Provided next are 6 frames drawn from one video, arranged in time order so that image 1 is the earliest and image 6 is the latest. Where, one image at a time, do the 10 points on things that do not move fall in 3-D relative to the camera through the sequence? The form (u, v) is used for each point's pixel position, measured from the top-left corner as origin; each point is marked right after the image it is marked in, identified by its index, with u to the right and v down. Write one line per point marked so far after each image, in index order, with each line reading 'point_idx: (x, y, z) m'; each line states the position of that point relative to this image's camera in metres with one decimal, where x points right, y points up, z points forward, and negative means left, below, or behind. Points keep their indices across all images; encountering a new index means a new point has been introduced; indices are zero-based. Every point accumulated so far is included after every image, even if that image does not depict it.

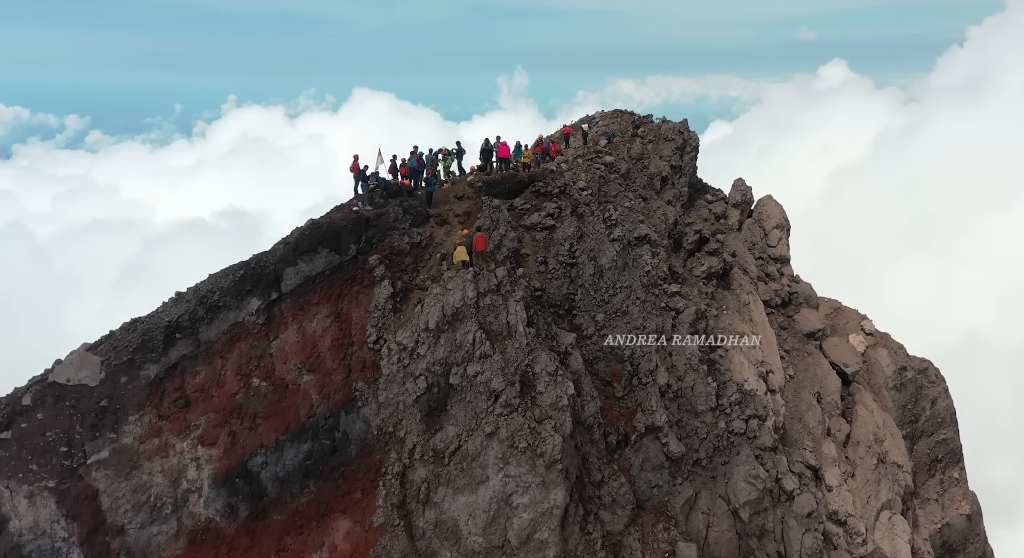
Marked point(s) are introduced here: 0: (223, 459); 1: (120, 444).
0: (-8.0, -5.1, +17.7) m
1: (-11.2, -4.8, +18.0) m
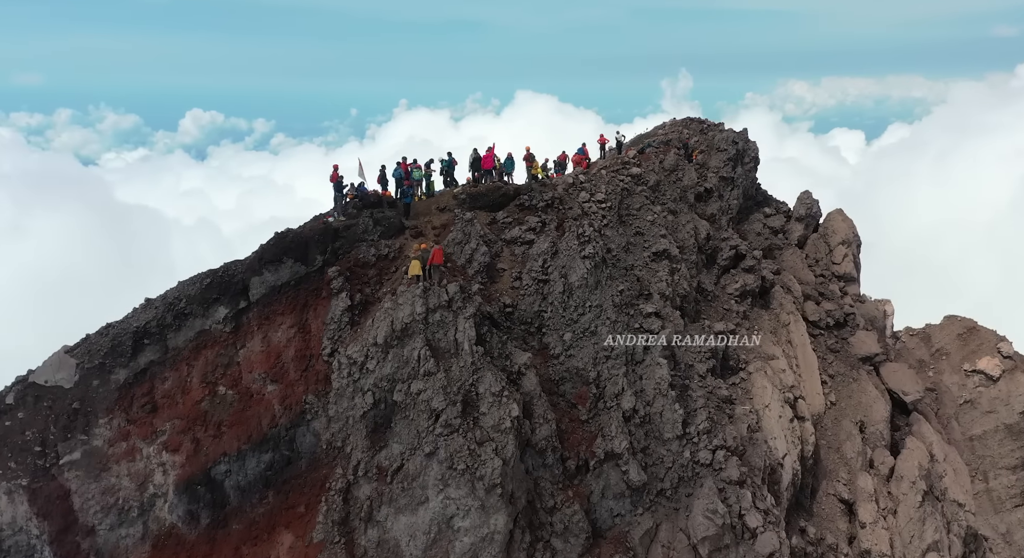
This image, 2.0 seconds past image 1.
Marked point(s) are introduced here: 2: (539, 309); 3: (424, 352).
0: (-9.2, -5.3, +17.8) m
1: (-12.3, -4.9, +18.4) m
2: (+0.8, -0.9, +19.0) m
3: (-2.4, -1.9, +16.1) m
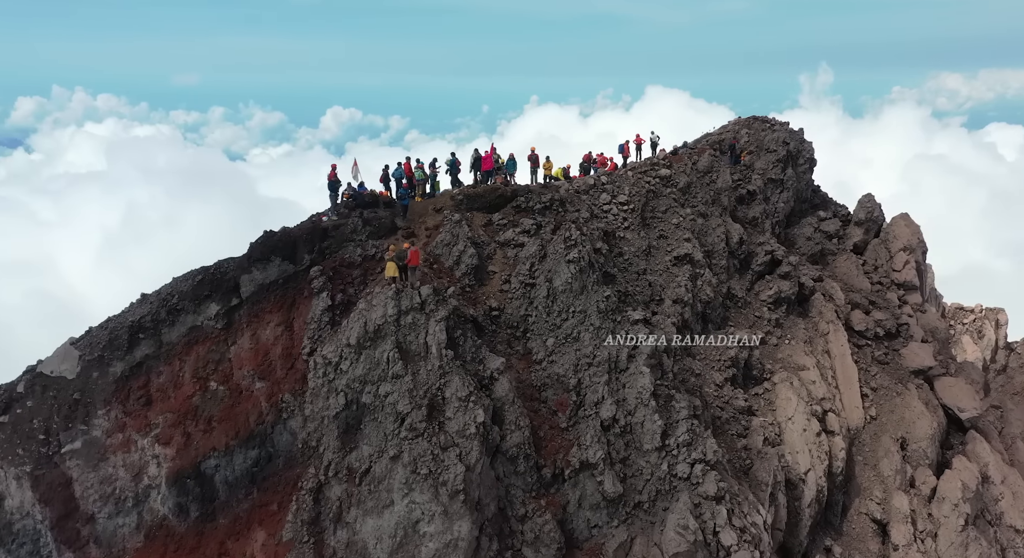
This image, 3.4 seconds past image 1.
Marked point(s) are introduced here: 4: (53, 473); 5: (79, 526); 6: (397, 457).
0: (-9.7, -5.3, +18.3) m
1: (-12.9, -4.8, +19.1) m
2: (+0.4, -1.0, +18.6) m
3: (-3.0, -1.9, +16.0) m
4: (-13.8, -5.9, +18.9) m
5: (-12.7, -7.3, +18.4) m
6: (-2.8, -4.3, +15.0) m
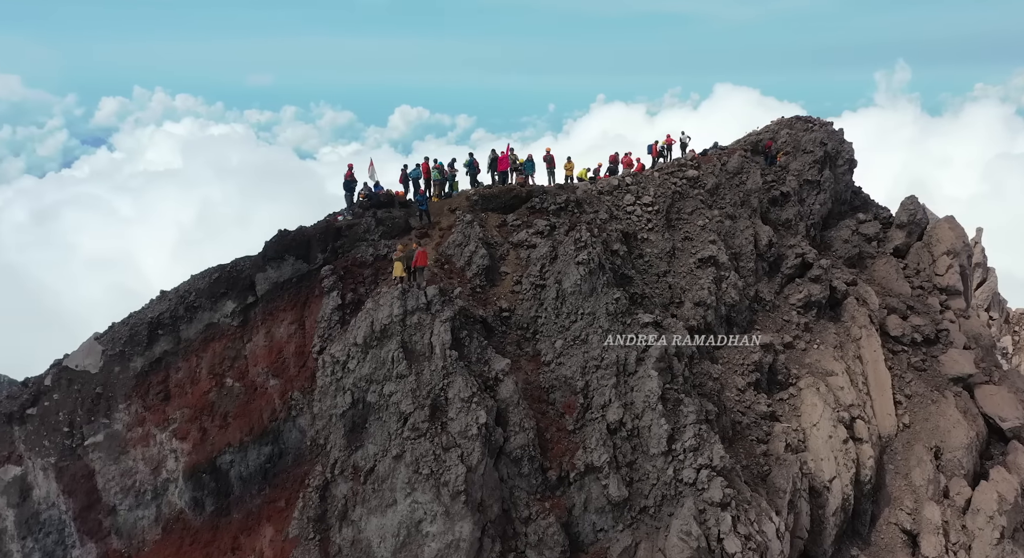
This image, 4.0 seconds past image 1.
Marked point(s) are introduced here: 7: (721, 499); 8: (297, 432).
0: (-9.5, -5.2, +18.7) m
1: (-12.6, -4.7, +19.7) m
2: (+0.7, -1.0, +18.5) m
3: (-2.9, -1.9, +16.0) m
4: (-13.6, -5.8, +19.6) m
5: (-12.4, -7.2, +19.0) m
6: (-2.7, -4.3, +15.0) m
7: (+5.0, -5.2, +14.9) m
8: (-6.1, -4.4, +17.9) m
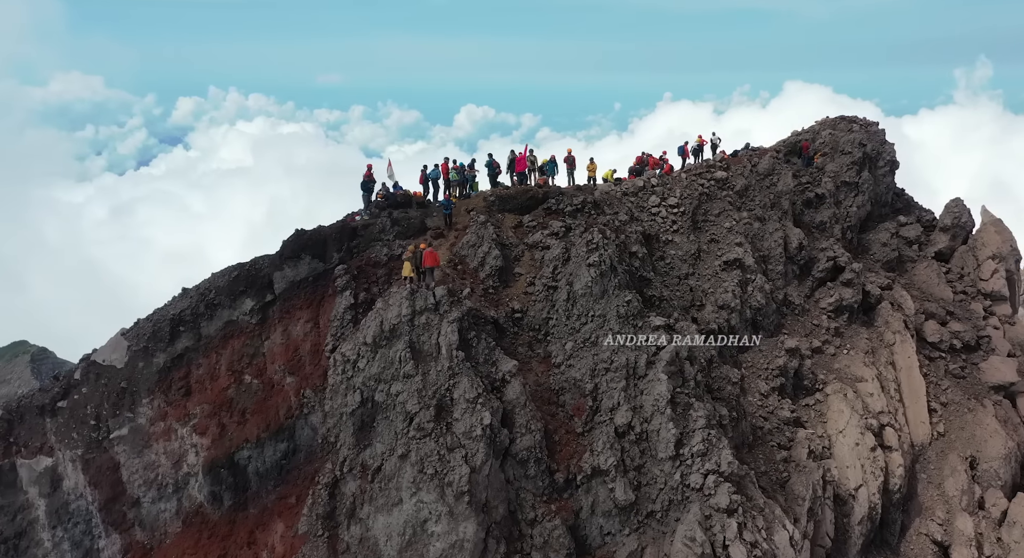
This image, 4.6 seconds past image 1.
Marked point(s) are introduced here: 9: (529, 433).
0: (-9.2, -5.2, +19.1) m
1: (-12.2, -4.7, +20.3) m
2: (+1.0, -1.1, +18.5) m
3: (-2.7, -1.9, +16.2) m
4: (-13.2, -5.7, +20.2) m
5: (-12.1, -7.1, +19.6) m
6: (-2.6, -4.3, +15.2) m
7: (+5.1, -5.3, +14.6) m
8: (-5.8, -4.3, +18.2) m
9: (+0.4, -3.9, +15.8) m
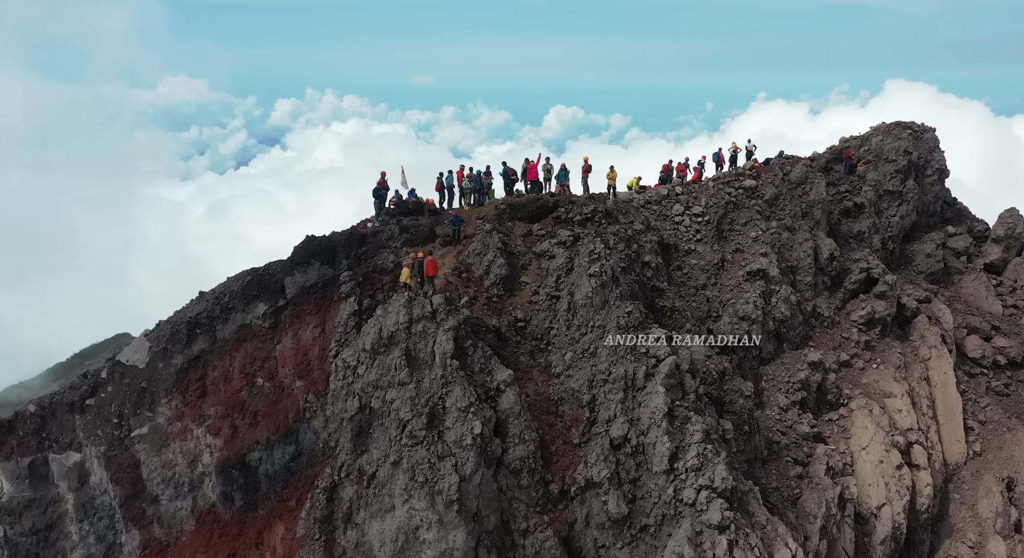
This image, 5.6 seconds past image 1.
0: (-9.1, -5.3, +19.7) m
1: (-12.1, -4.8, +21.0) m
2: (+1.0, -1.3, +18.5) m
3: (-2.8, -2.1, +16.4) m
4: (-13.1, -5.8, +21.0) m
5: (-12.1, -7.2, +20.3) m
6: (-2.7, -4.5, +15.4) m
7: (+4.9, -5.6, +14.4) m
8: (-5.8, -4.5, +18.5) m
9: (+0.3, -4.2, +15.9) m
